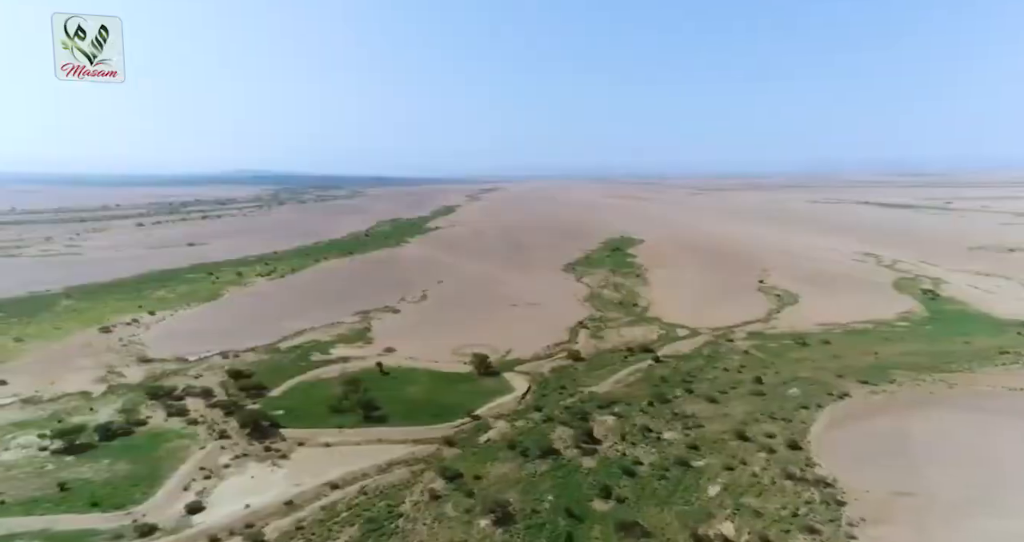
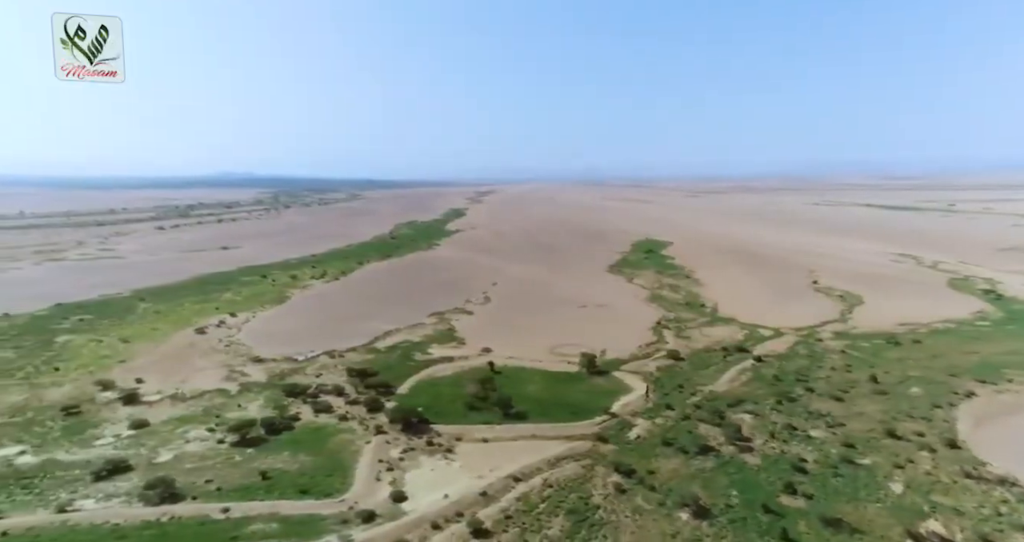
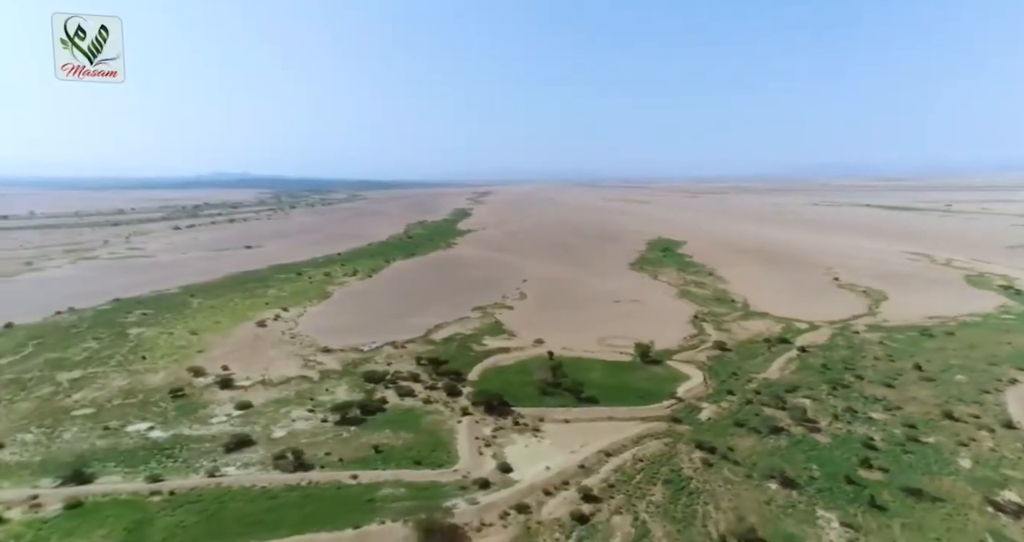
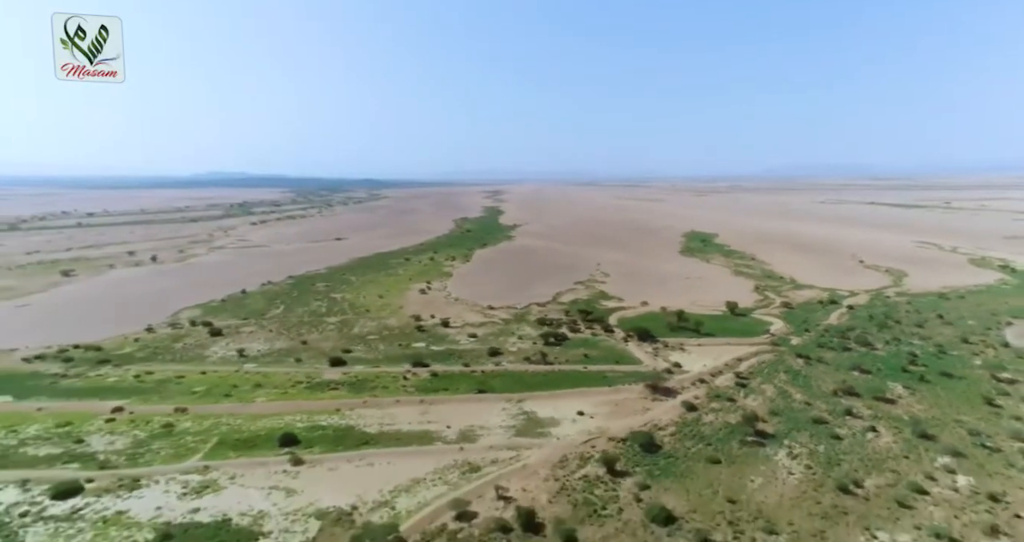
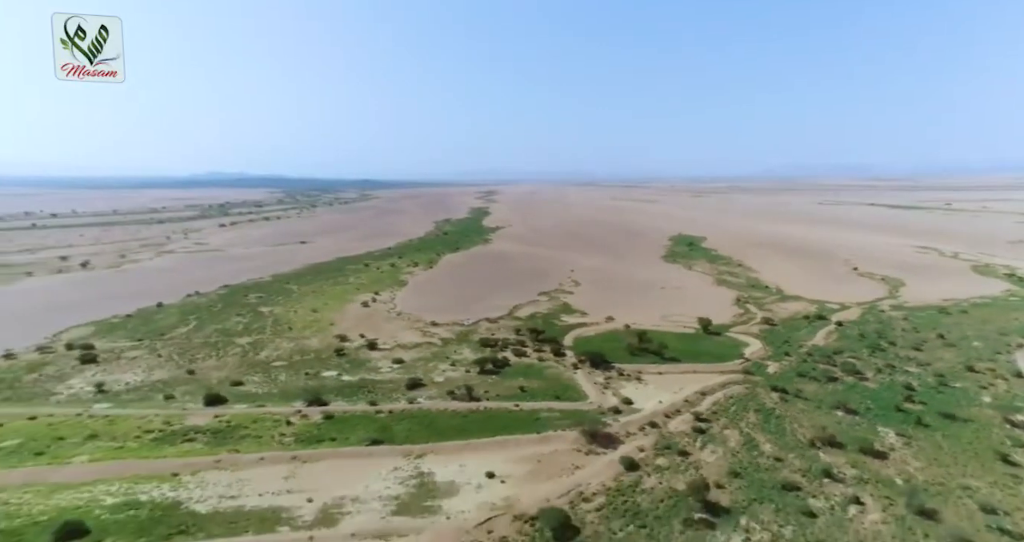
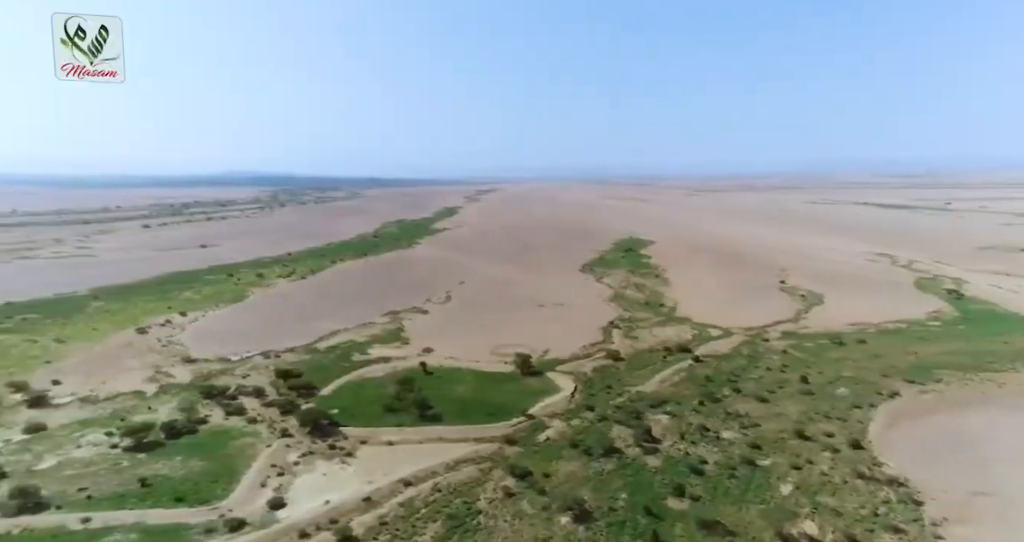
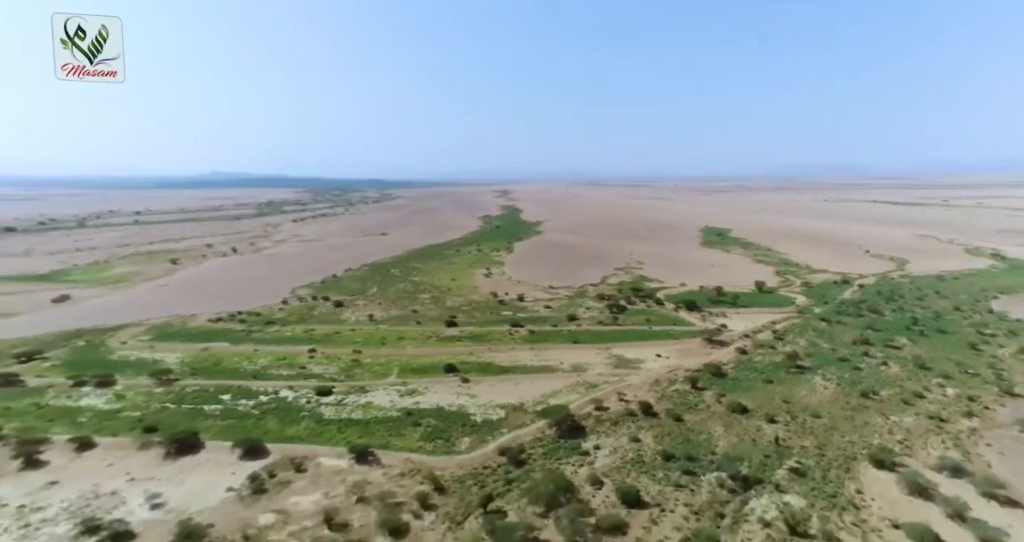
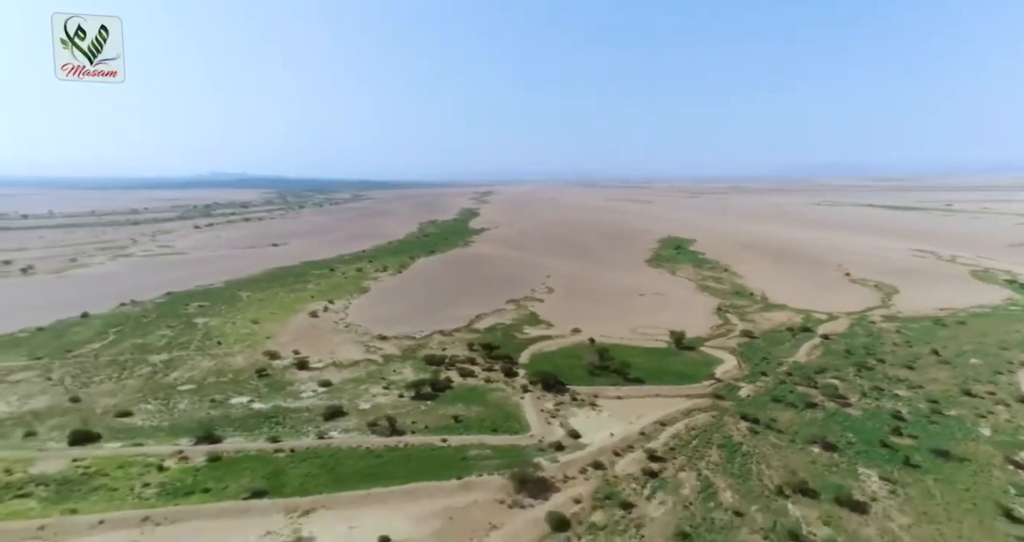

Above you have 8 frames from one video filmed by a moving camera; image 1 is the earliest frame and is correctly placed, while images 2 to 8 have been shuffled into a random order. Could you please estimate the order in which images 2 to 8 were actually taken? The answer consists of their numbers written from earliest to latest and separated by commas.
6, 2, 3, 8, 5, 4, 7
